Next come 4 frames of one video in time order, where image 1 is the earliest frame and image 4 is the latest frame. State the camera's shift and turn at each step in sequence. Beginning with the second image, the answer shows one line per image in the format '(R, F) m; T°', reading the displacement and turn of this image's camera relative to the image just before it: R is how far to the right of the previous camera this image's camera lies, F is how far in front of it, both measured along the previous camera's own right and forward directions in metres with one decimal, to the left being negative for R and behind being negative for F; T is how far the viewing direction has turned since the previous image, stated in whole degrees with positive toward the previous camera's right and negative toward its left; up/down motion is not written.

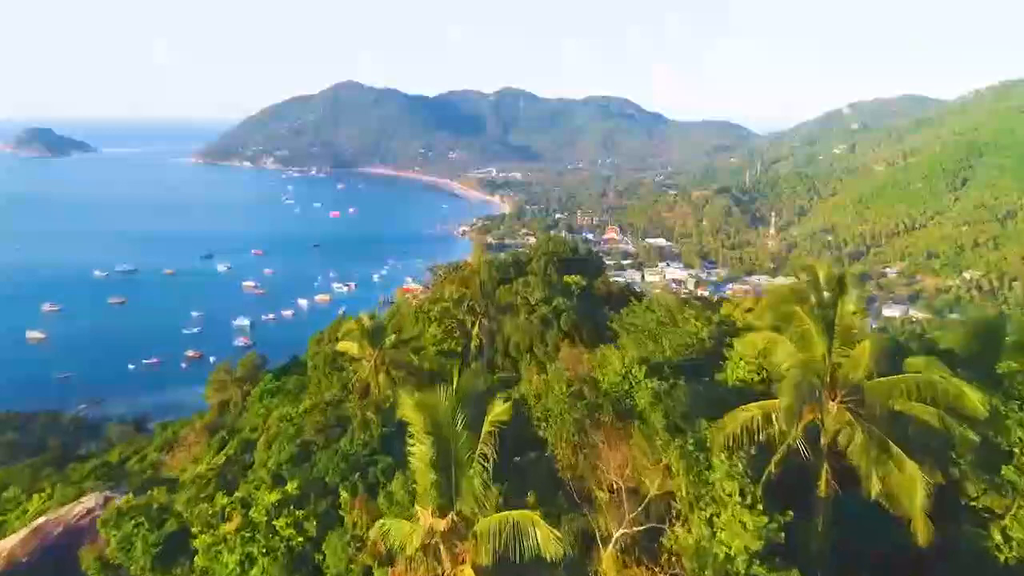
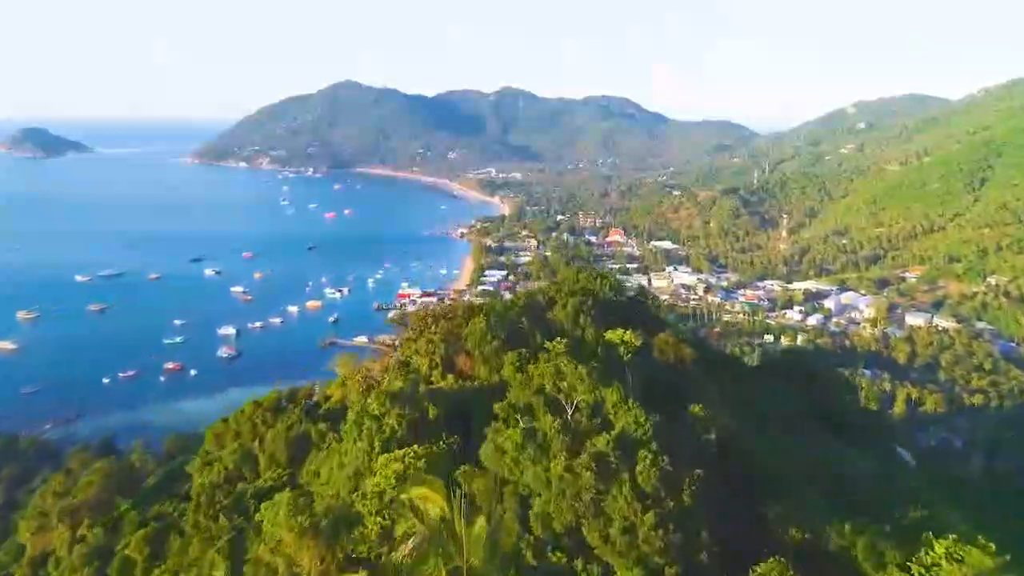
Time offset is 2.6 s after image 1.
(-0.1, +3.2) m; 0°
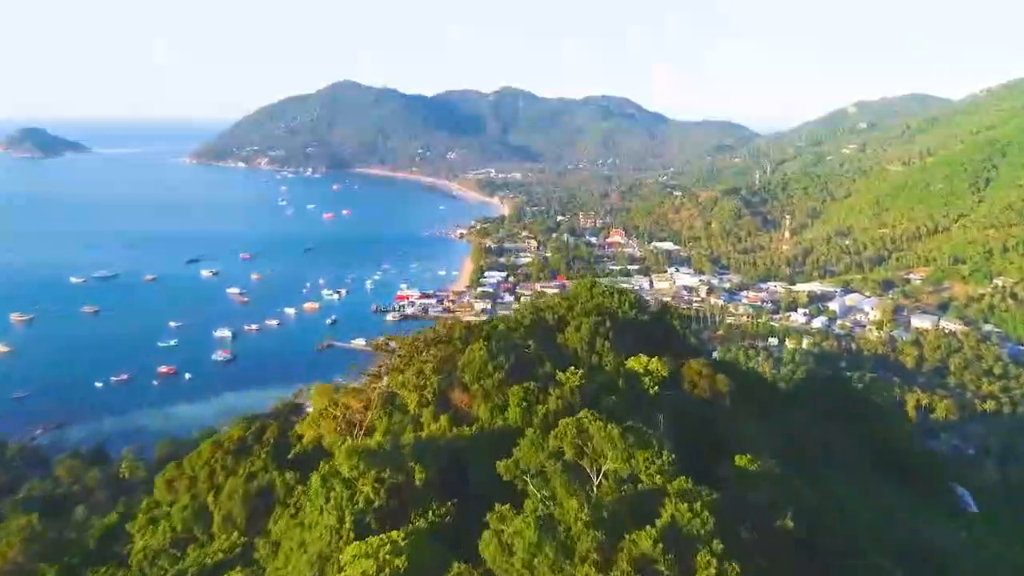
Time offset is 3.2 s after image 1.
(0.0, +0.8) m; 0°
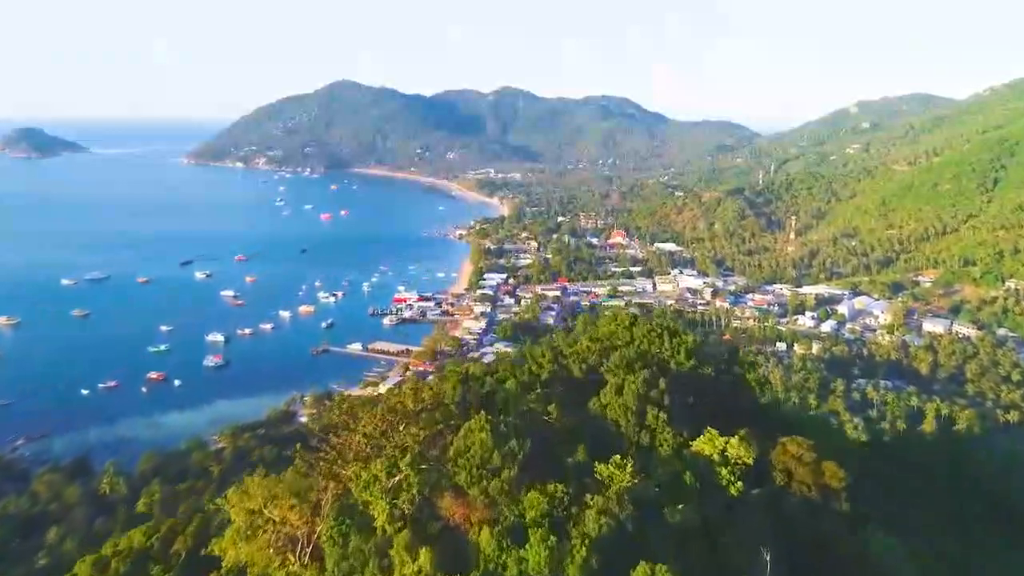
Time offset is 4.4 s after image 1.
(-0.1, +1.5) m; 0°
